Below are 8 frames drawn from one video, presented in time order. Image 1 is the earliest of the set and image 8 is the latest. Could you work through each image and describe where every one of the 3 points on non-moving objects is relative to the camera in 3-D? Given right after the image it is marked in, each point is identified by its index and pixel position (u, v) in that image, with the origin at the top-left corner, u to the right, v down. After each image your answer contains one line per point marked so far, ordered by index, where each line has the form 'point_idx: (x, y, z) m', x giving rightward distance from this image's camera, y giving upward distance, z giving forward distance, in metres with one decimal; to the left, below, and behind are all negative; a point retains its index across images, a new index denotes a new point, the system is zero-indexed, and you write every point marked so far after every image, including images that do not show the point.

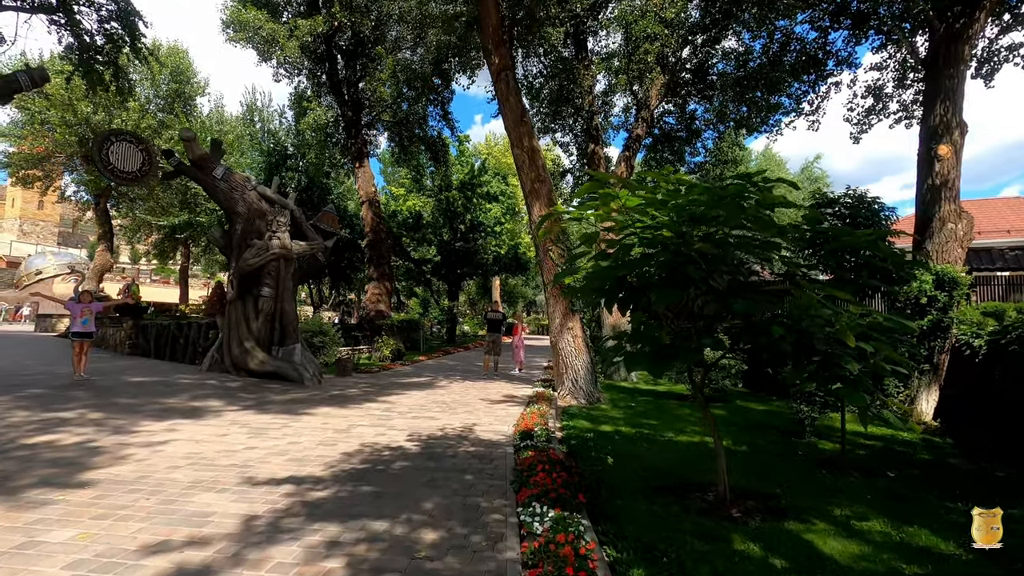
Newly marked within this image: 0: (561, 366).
0: (+1.0, -1.6, +11.3) m
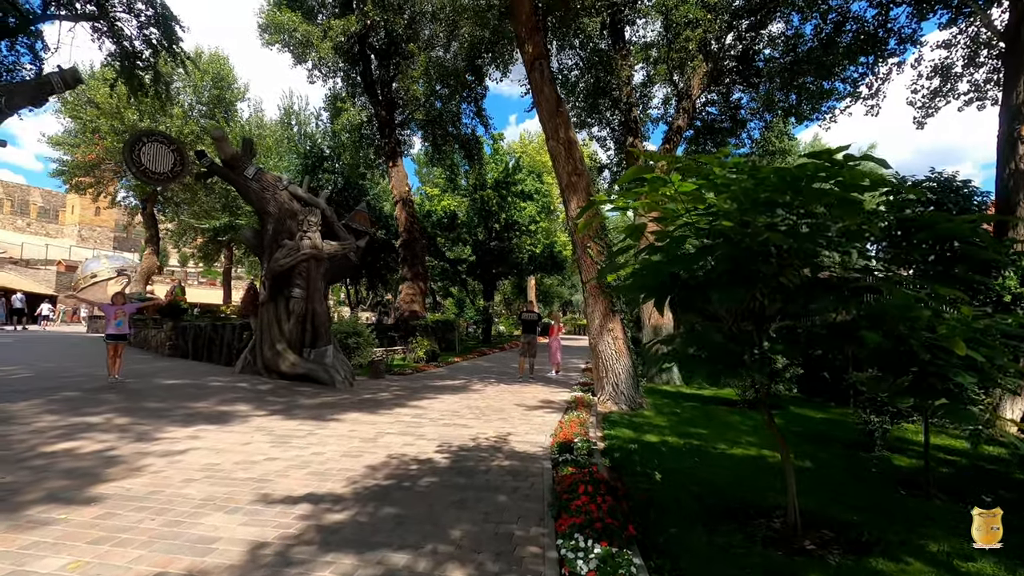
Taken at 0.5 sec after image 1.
0: (+1.8, -1.6, +10.6) m
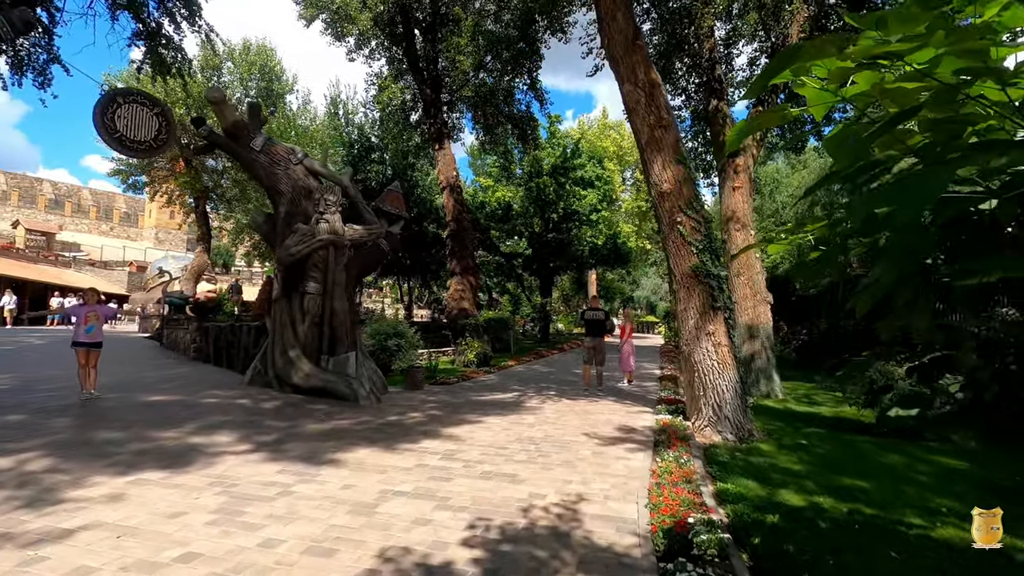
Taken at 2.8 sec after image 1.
0: (+2.7, -1.5, +8.0) m
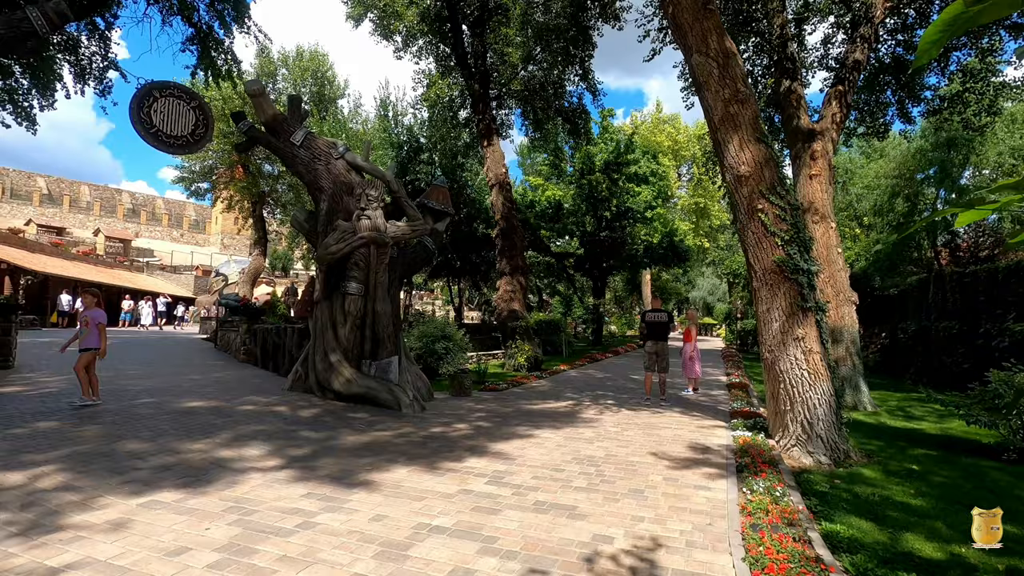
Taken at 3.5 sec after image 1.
0: (+3.5, -1.4, +6.9) m
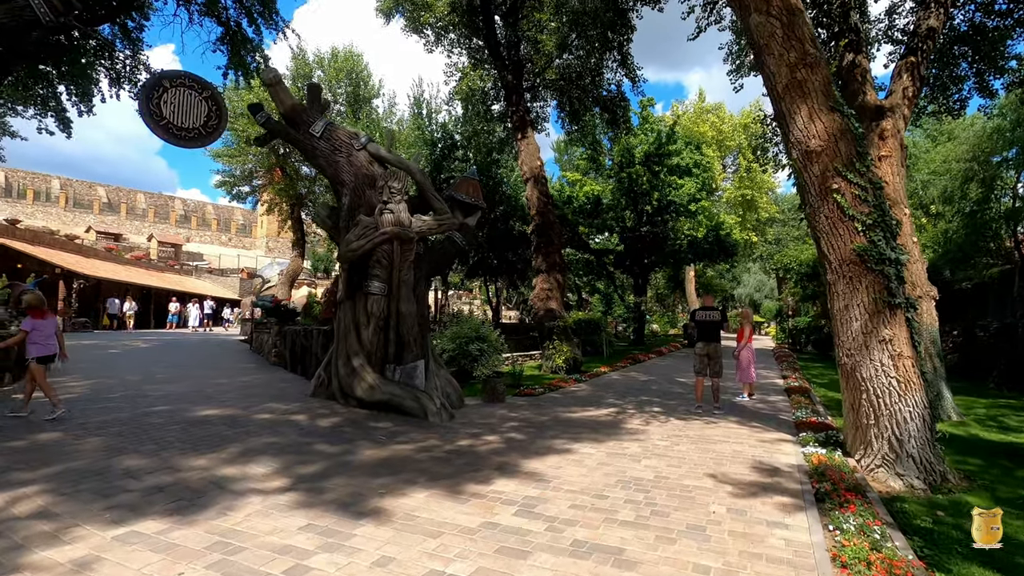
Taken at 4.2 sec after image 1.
0: (+3.9, -1.4, +5.9) m
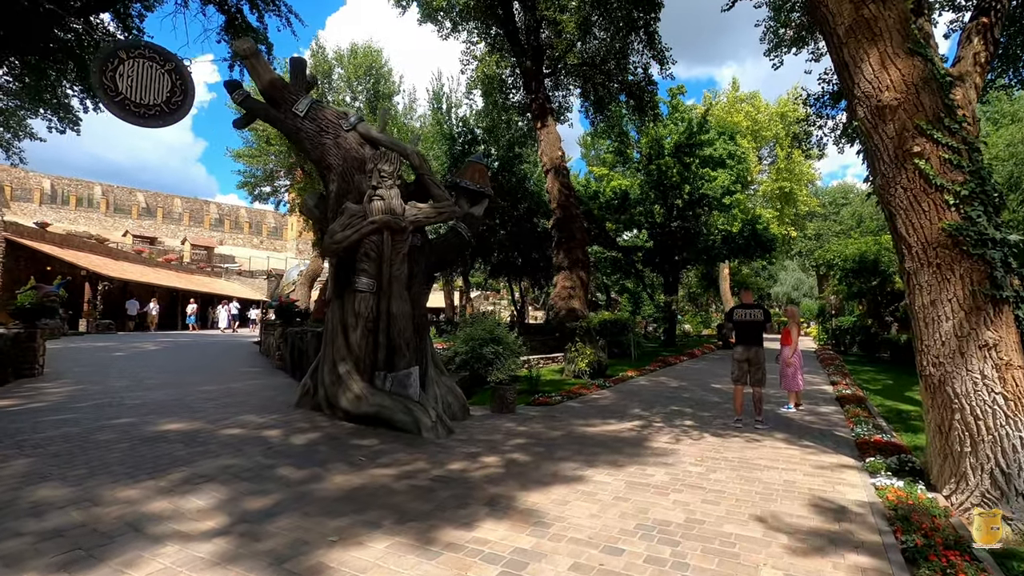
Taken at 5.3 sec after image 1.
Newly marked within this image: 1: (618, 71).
0: (+3.8, -1.3, +4.6) m
1: (+3.7, +7.7, +18.8) m
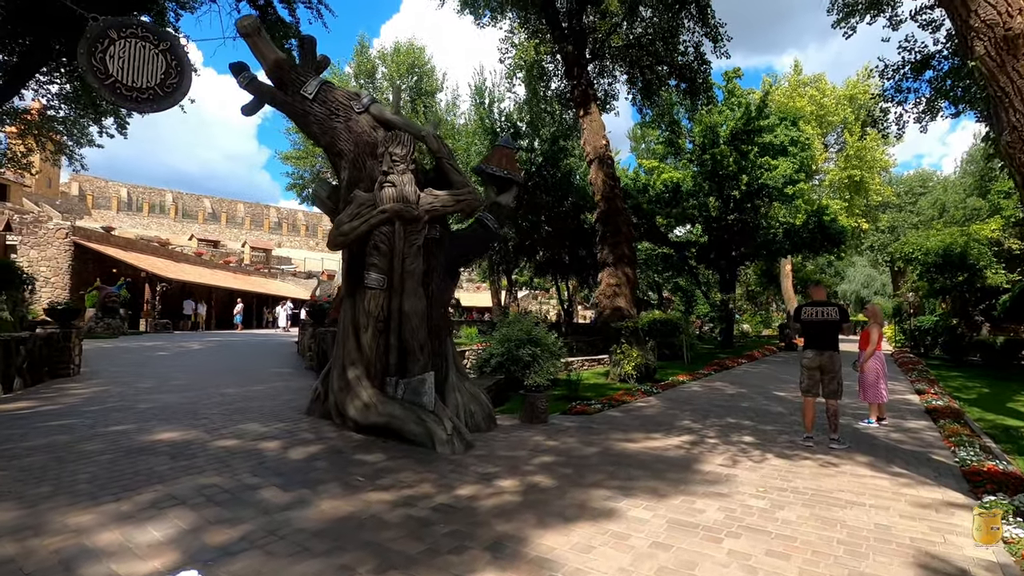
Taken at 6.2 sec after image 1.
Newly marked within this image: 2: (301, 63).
0: (+3.9, -1.2, +3.4) m
1: (+5.1, +7.8, +17.5) m
2: (-2.8, +3.0, +7.1) m
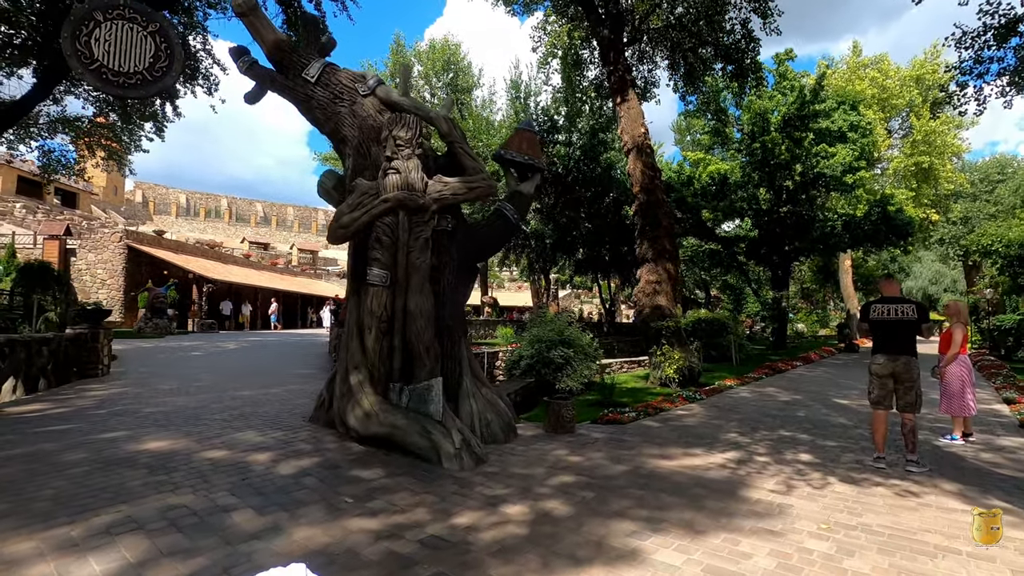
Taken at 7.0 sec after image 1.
0: (+3.8, -1.1, +2.4) m
1: (+6.1, +7.9, +16.4) m
2: (-2.6, +3.0, +6.6) m
